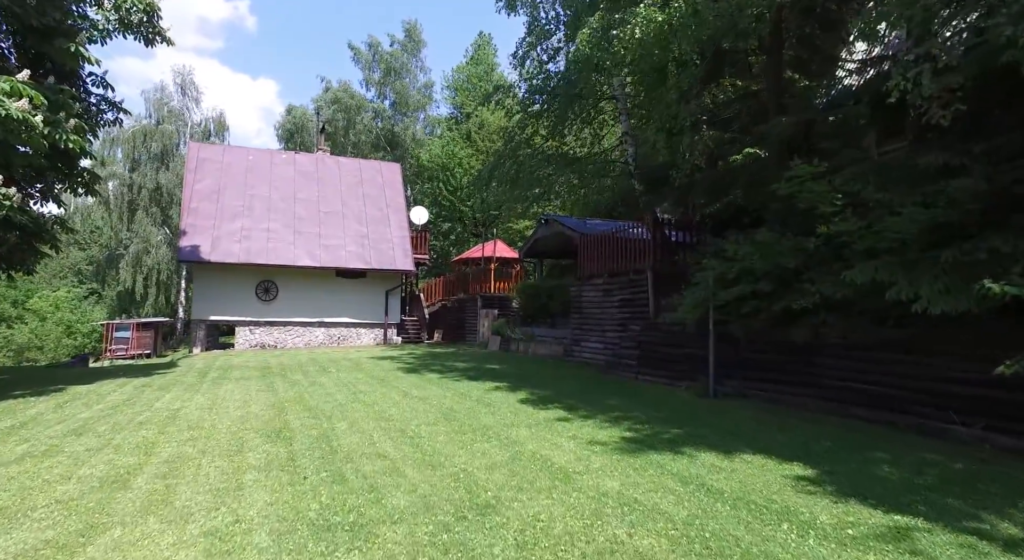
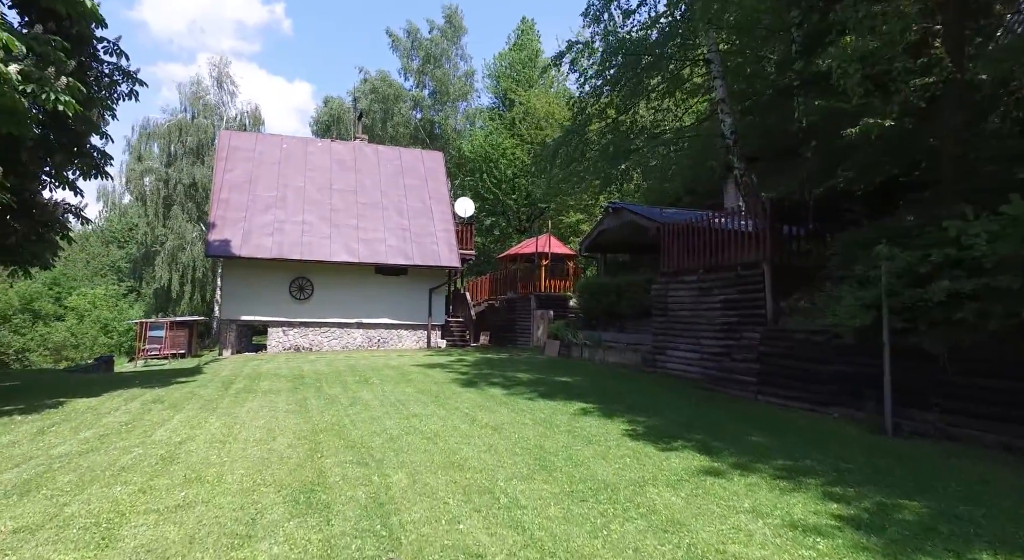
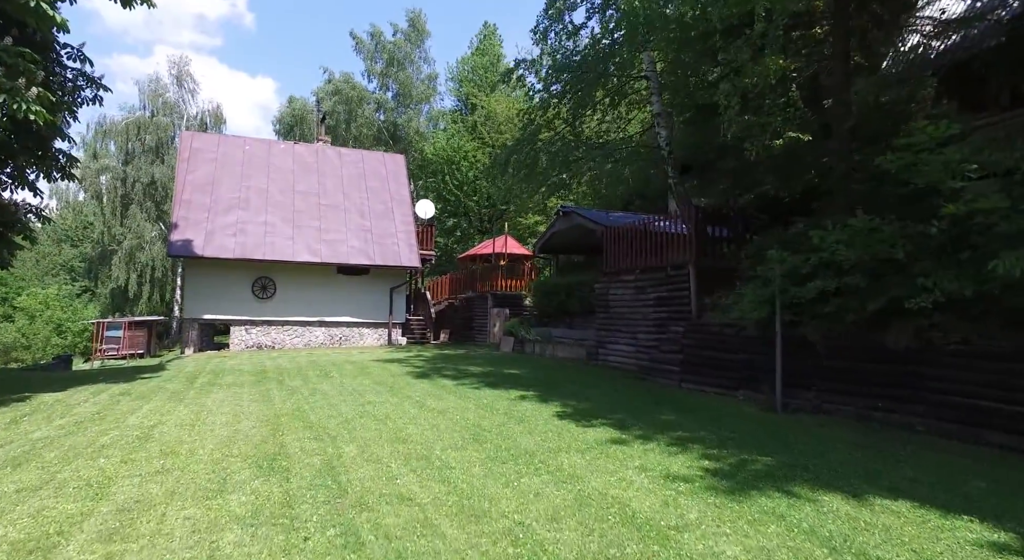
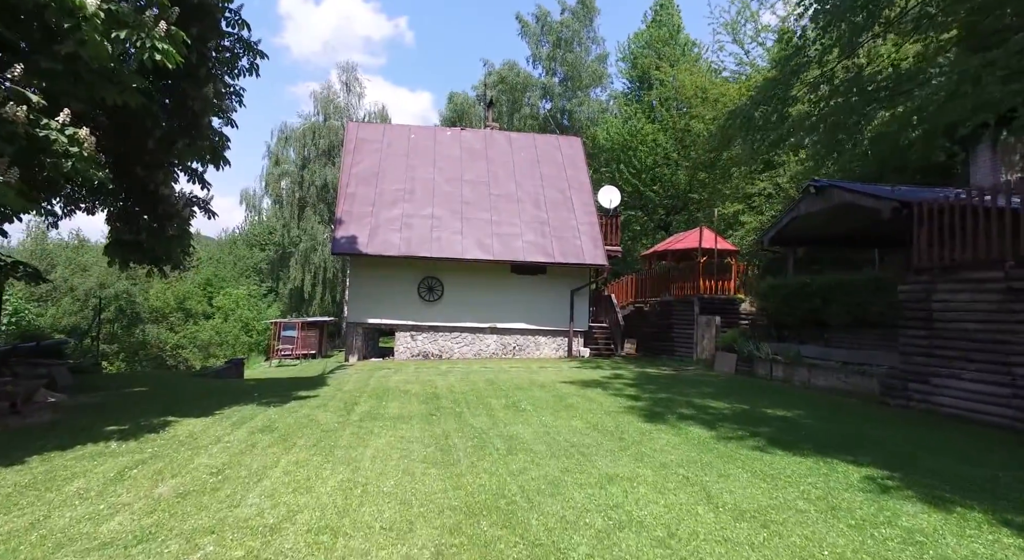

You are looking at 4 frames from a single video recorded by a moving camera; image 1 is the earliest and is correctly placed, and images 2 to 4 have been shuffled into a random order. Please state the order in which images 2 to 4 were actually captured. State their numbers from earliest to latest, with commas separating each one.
3, 2, 4
